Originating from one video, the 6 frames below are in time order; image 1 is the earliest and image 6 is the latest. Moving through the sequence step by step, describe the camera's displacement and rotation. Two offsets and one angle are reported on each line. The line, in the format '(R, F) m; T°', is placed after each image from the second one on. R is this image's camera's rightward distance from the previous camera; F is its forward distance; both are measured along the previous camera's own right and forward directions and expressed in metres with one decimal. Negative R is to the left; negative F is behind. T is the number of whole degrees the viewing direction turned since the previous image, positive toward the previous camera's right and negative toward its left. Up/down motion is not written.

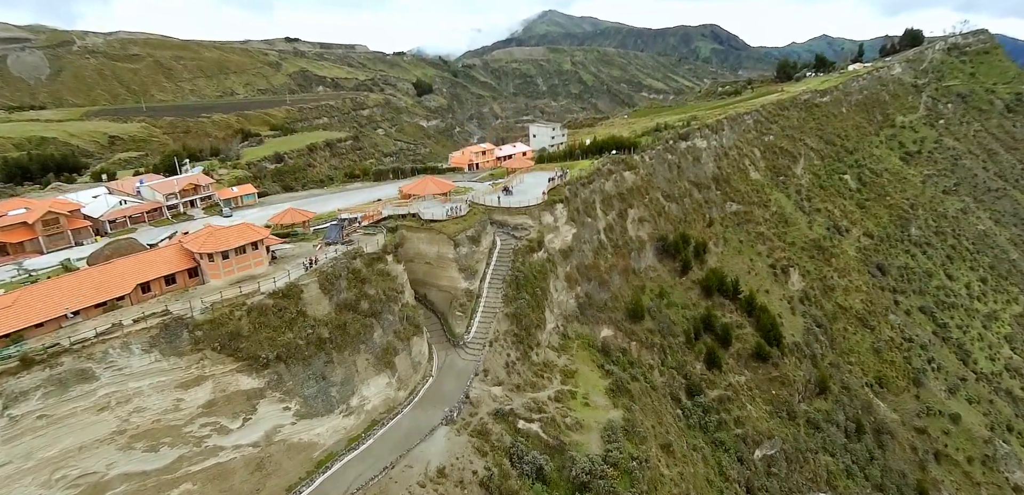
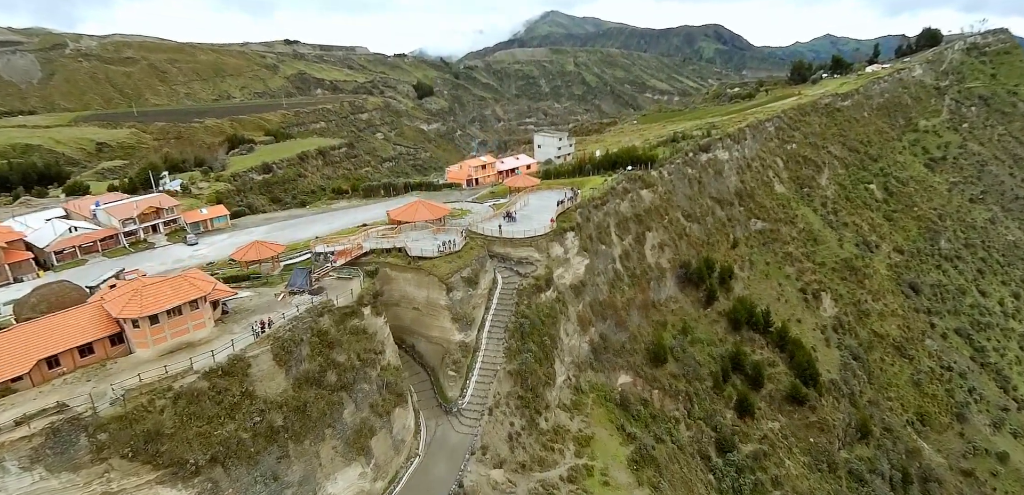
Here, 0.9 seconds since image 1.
(-0.1, +5.3) m; 0°
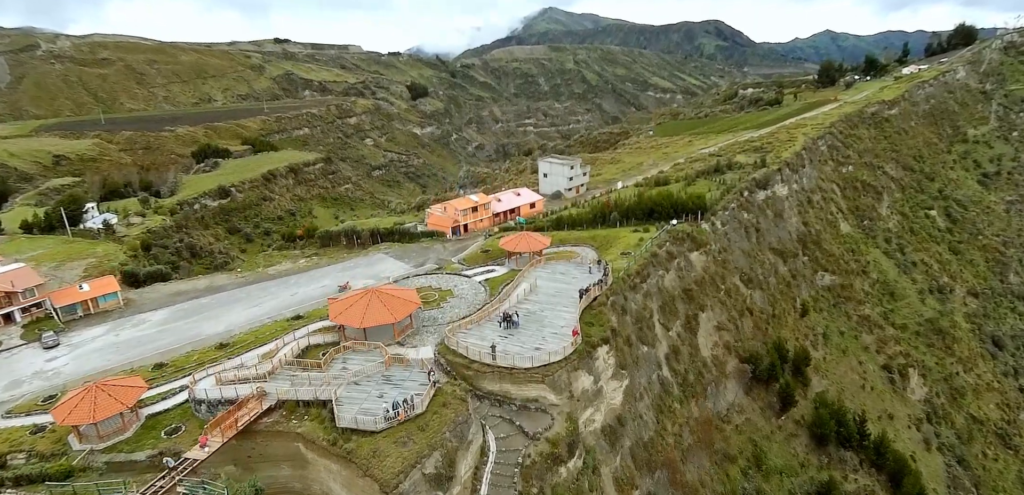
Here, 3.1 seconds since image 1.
(-0.1, +12.0) m; 0°
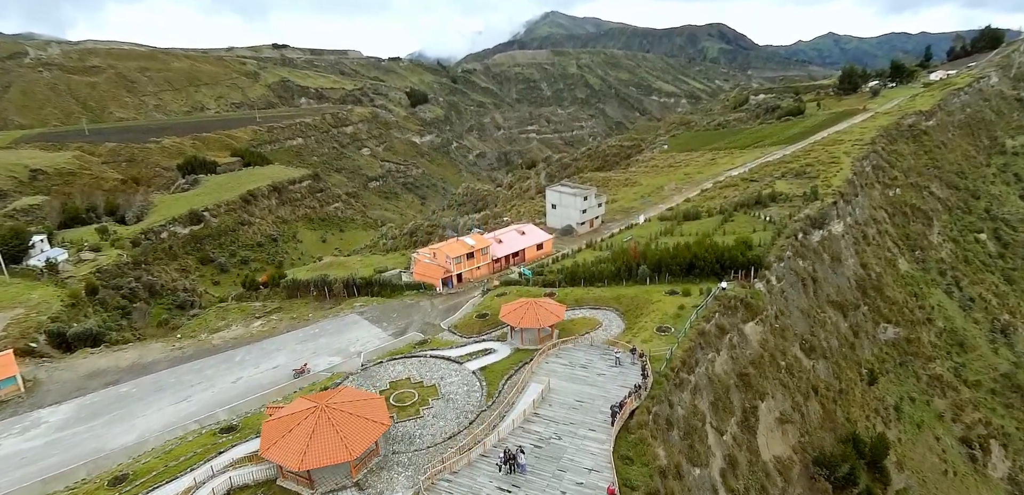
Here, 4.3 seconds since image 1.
(-0.1, +6.8) m; 0°
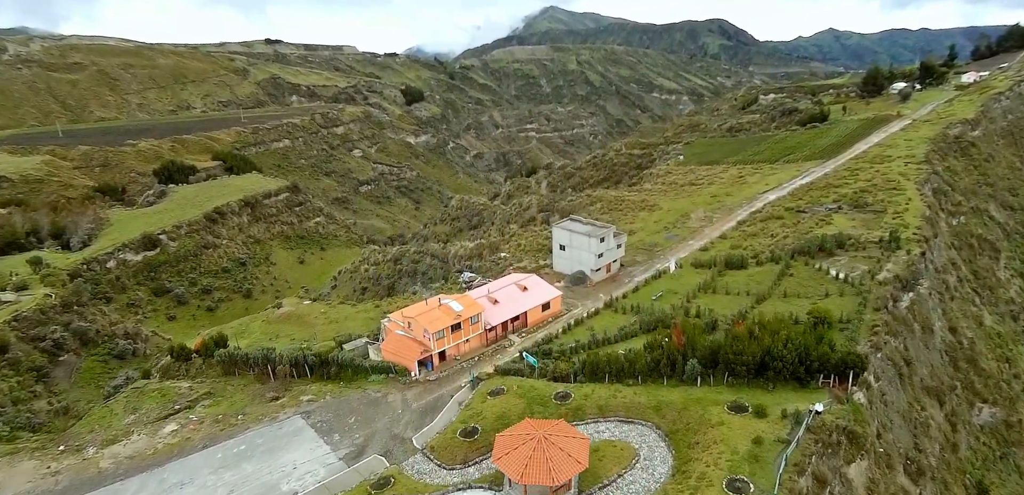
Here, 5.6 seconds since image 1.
(0.0, +7.7) m; 0°
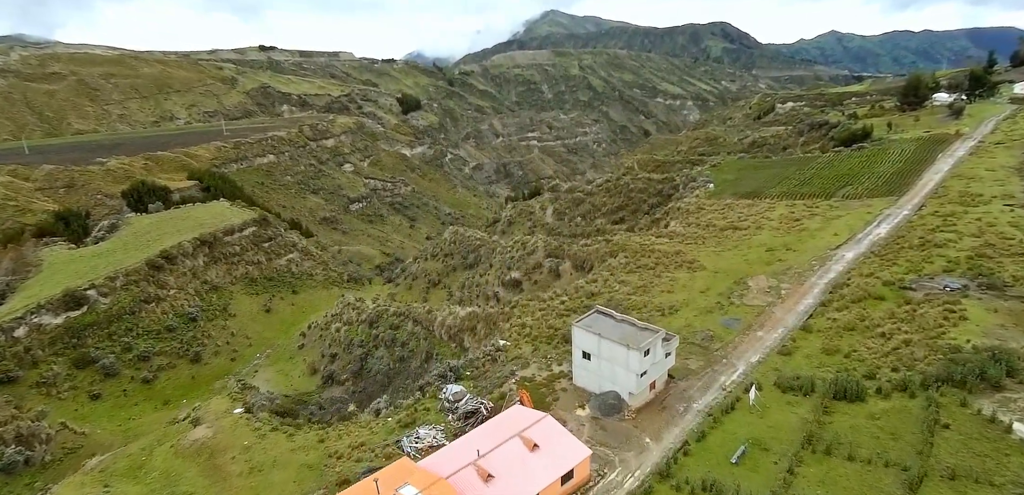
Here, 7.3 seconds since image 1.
(0.0, +10.0) m; 0°
